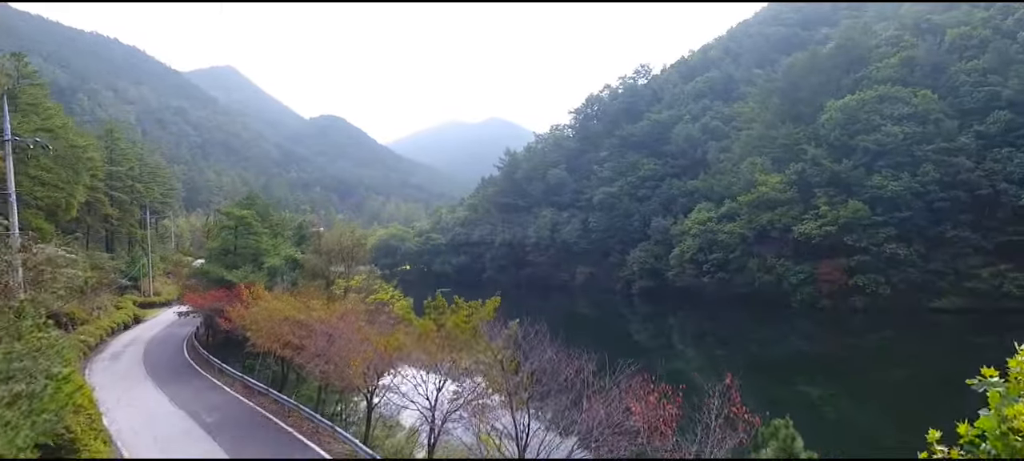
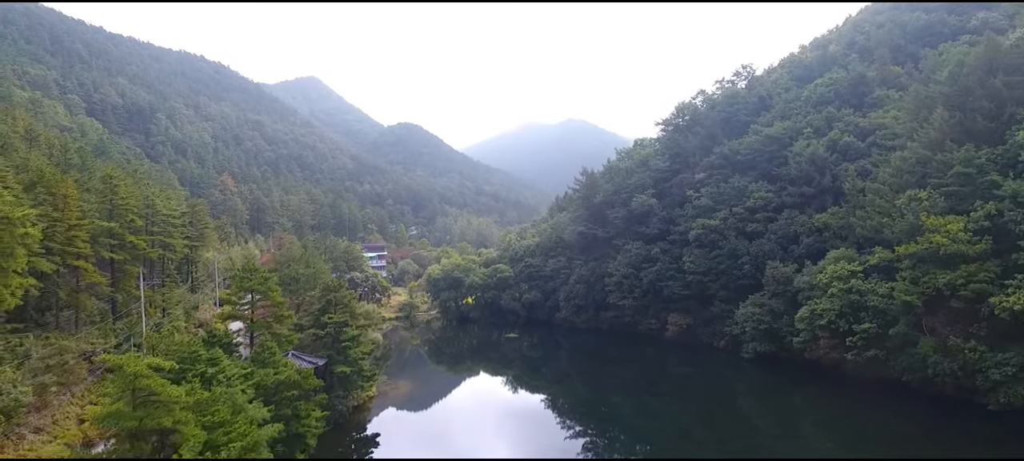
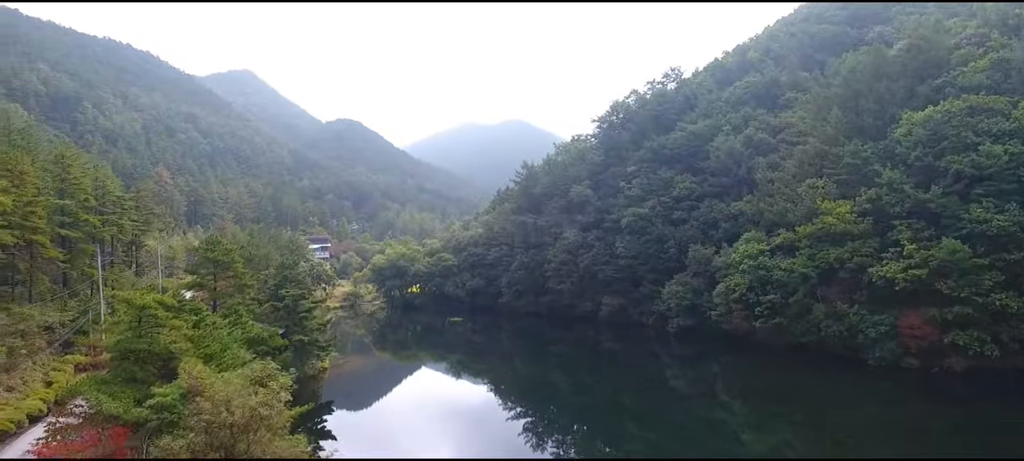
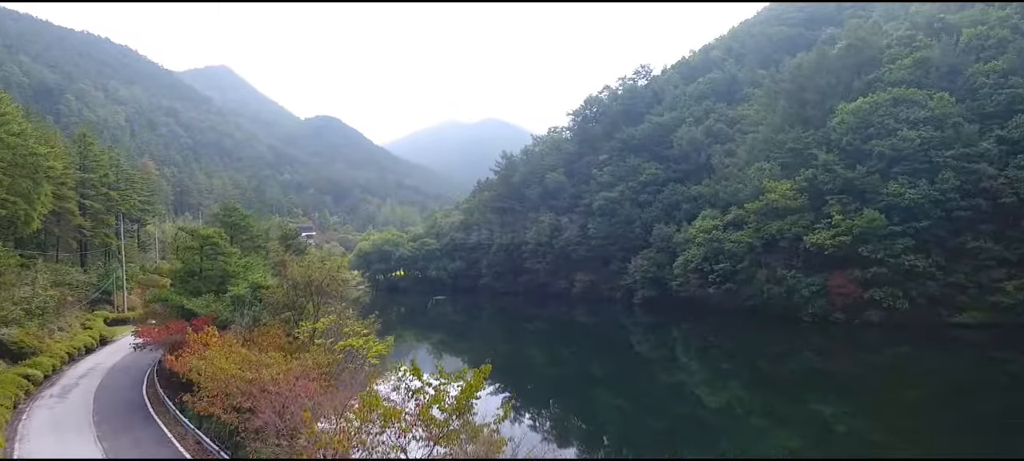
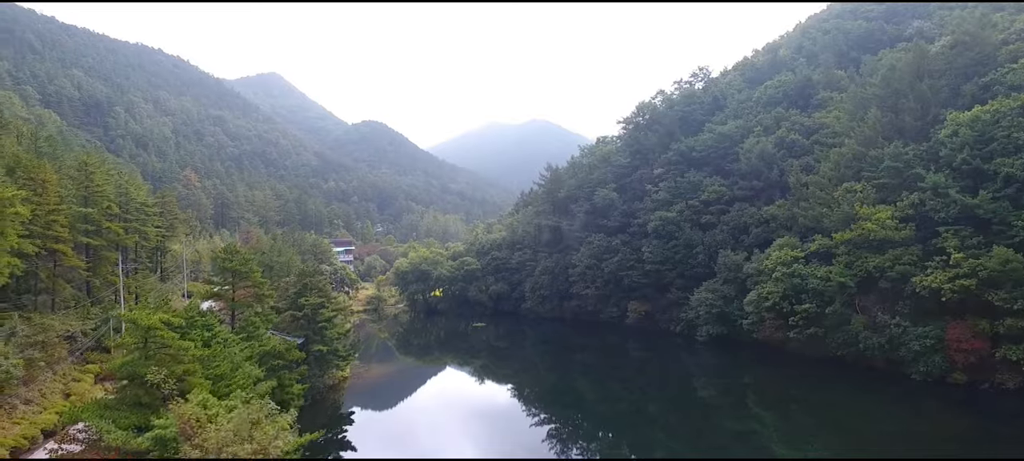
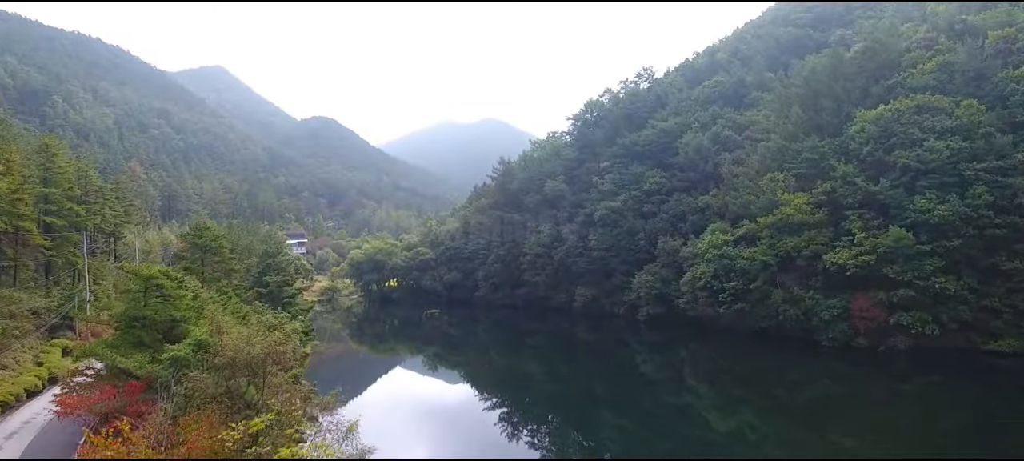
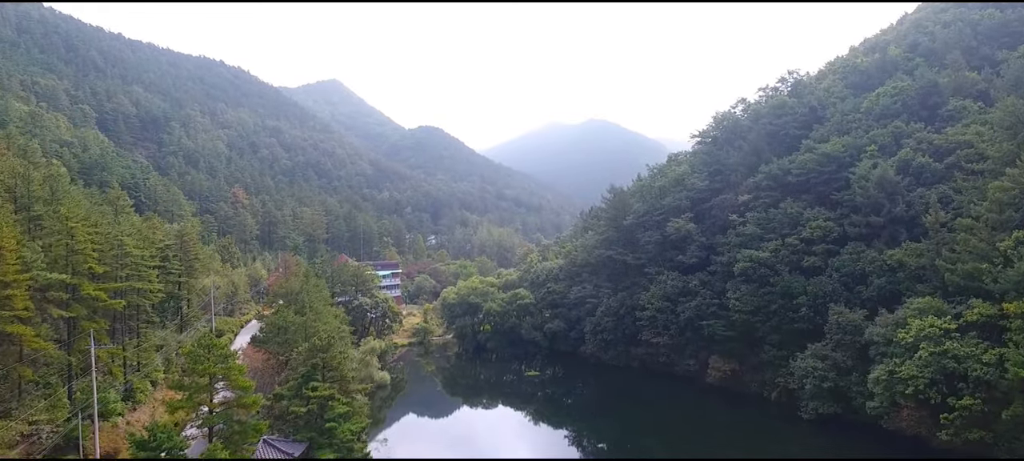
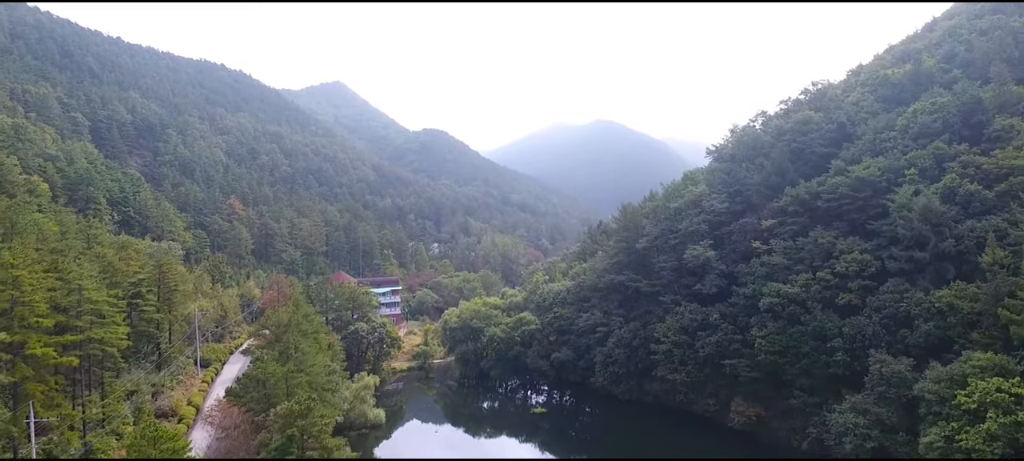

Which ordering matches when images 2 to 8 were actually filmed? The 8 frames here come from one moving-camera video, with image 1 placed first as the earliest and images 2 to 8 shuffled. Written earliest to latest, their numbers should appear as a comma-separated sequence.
4, 6, 3, 5, 2, 7, 8
